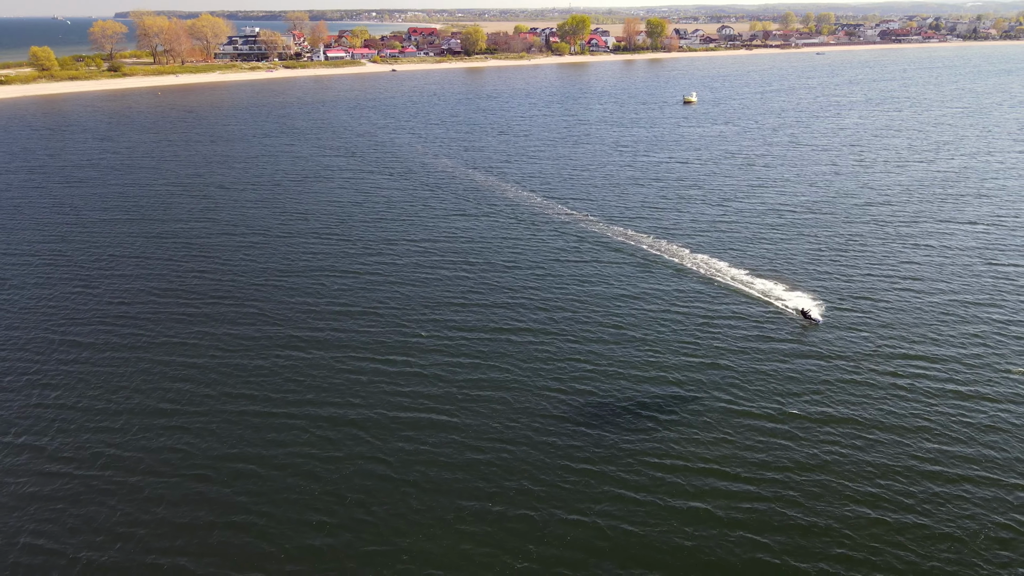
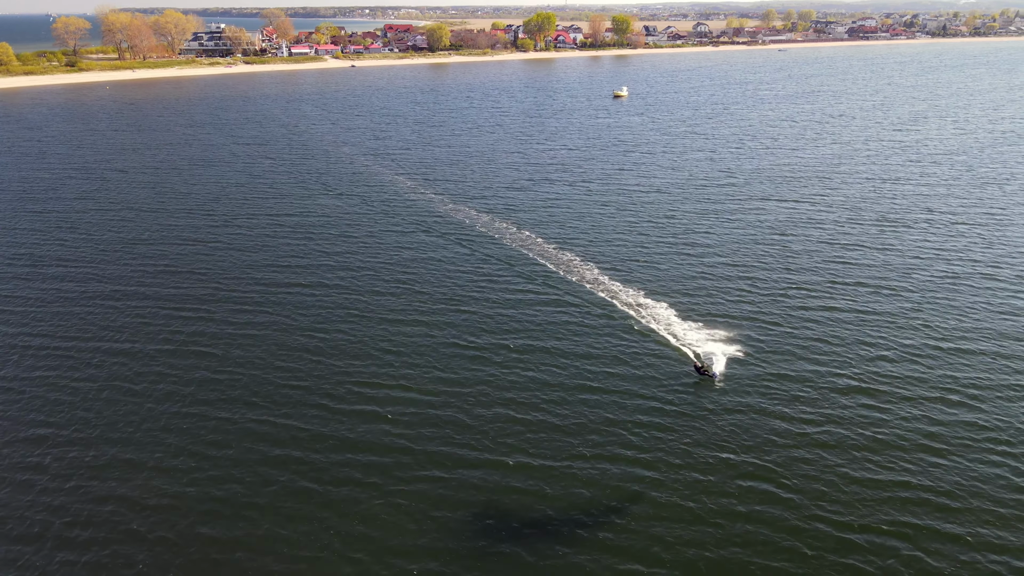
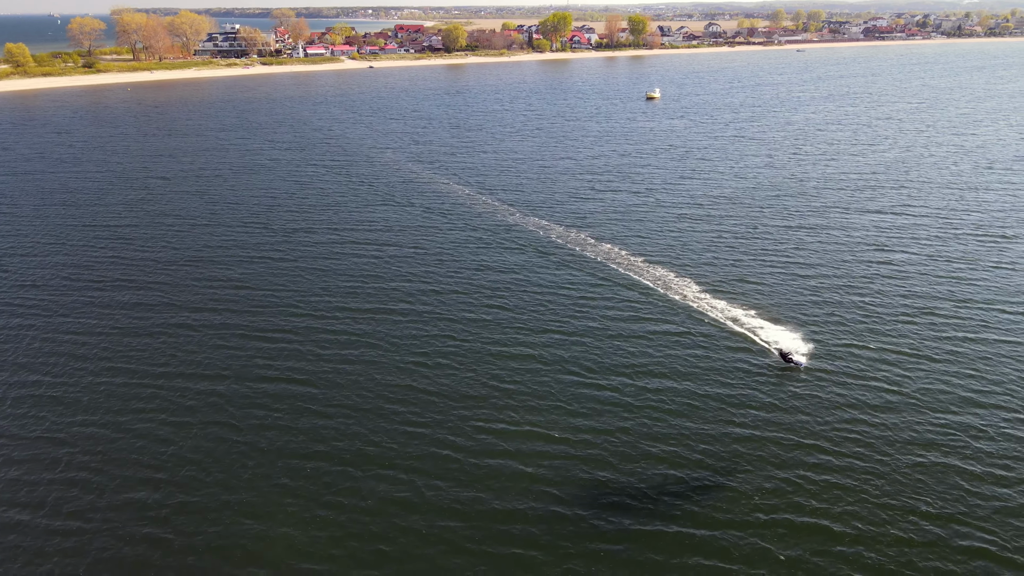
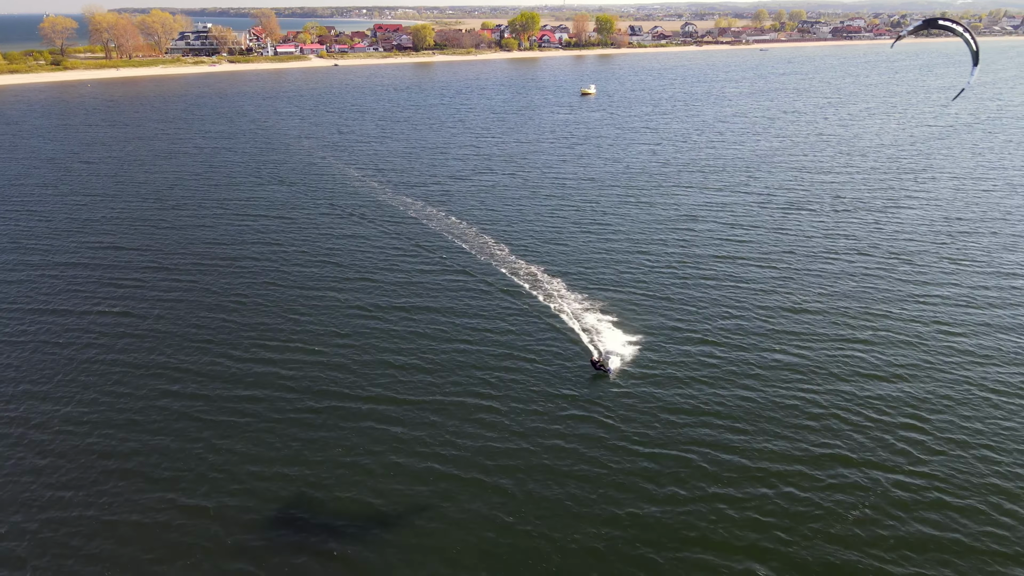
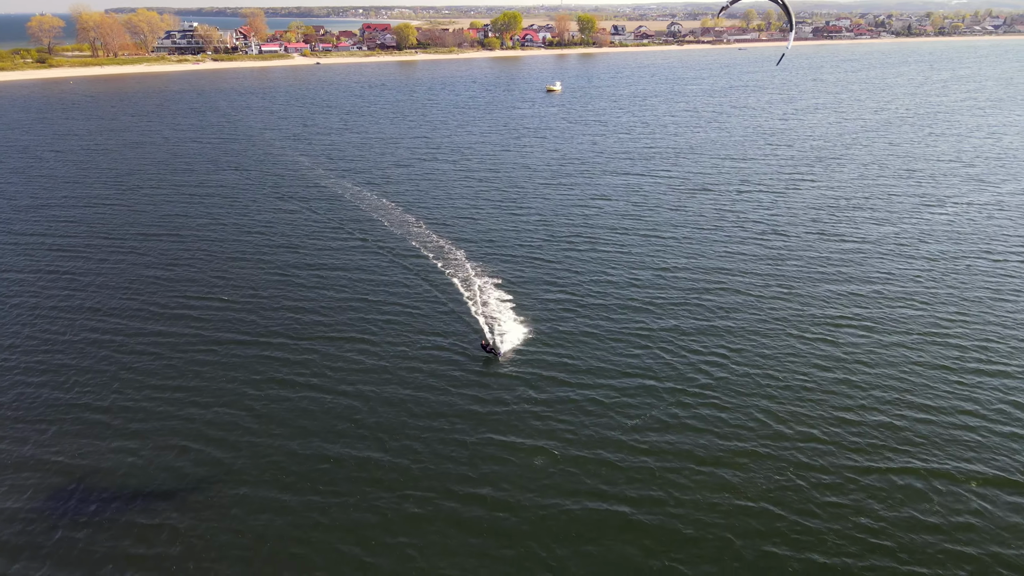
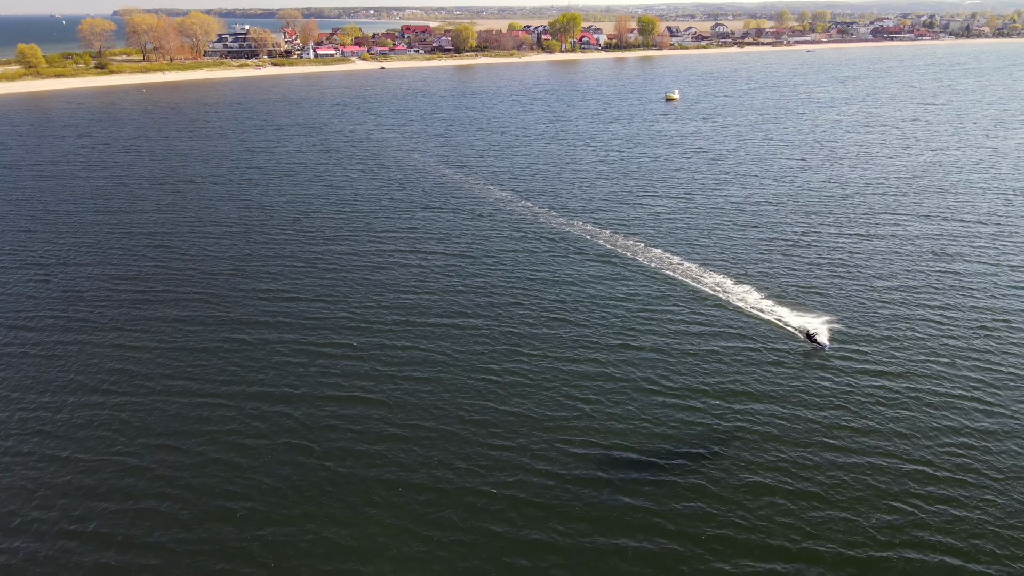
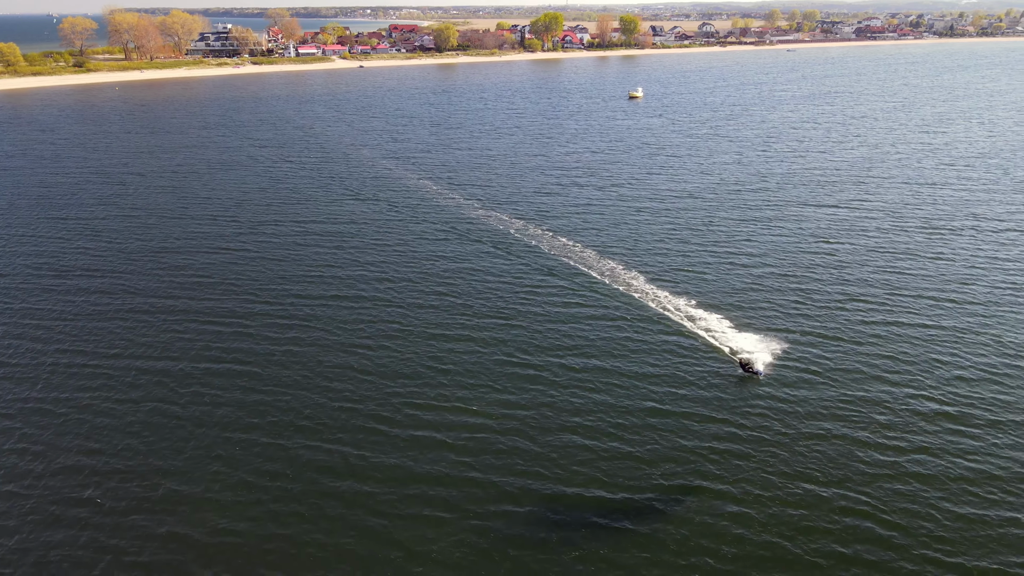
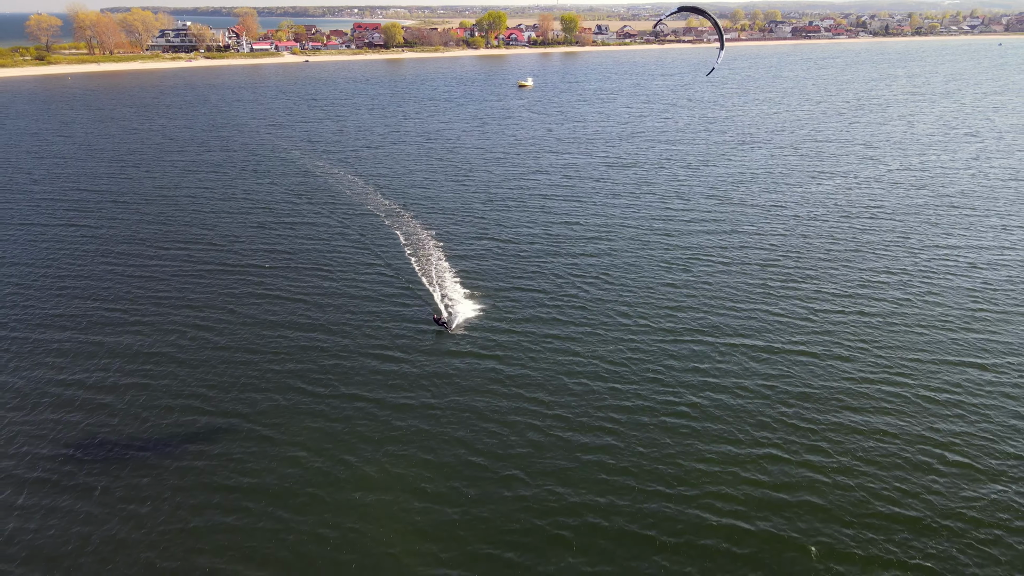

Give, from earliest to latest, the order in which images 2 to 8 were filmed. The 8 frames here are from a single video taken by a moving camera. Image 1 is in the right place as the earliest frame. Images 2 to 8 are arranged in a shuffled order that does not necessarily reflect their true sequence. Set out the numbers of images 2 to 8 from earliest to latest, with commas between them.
6, 3, 7, 2, 4, 5, 8
